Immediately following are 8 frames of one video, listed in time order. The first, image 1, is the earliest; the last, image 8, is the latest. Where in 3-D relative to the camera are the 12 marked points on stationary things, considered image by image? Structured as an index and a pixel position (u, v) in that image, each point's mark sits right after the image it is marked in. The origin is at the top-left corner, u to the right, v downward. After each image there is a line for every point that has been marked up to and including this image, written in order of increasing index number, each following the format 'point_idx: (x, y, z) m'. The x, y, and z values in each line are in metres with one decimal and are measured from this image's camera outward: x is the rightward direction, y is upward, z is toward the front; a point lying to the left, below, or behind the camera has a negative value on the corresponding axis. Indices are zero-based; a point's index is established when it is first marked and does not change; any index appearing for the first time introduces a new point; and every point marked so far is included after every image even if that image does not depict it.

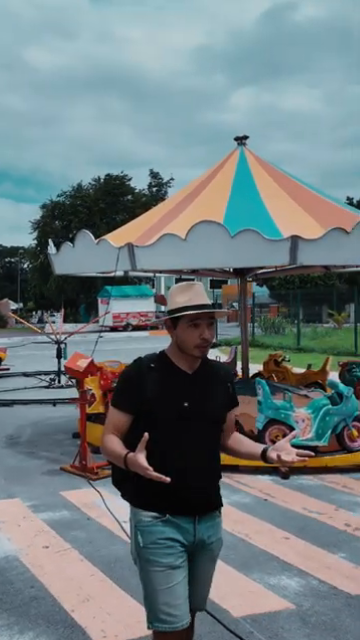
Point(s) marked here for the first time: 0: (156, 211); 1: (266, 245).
0: (-0.3, +1.5, +8.2) m
1: (+0.9, +0.8, +6.2) m
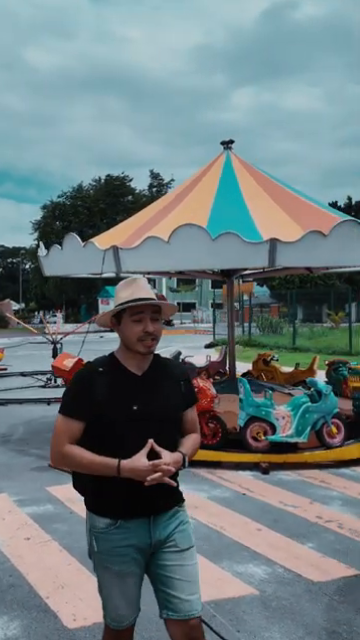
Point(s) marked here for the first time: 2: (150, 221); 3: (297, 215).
0: (-0.4, +1.5, +8.4) m
1: (+0.7, +0.8, +6.4) m
2: (-0.3, +1.3, +7.8) m
3: (+1.4, +1.2, +7.4) m
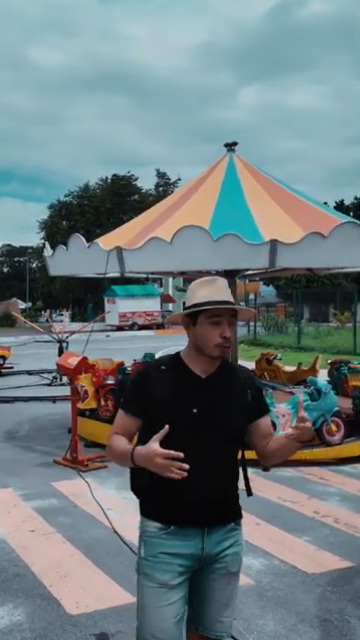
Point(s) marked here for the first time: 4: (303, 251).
0: (-0.4, +1.5, +8.6) m
1: (+0.7, +0.8, +6.6) m
2: (-0.3, +1.3, +7.9) m
3: (+1.4, +1.2, +7.5) m
4: (+1.3, +0.7, +6.5) m
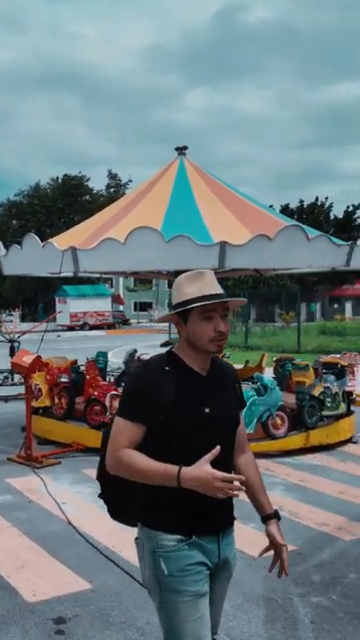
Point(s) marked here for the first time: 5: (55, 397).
0: (-1.1, +1.5, +8.7) m
1: (+0.2, +0.8, +6.8) m
2: (-0.9, +1.3, +8.1) m
3: (+0.8, +1.2, +7.8) m
4: (+0.8, +0.7, +6.8) m
5: (-1.6, -1.0, +8.0) m
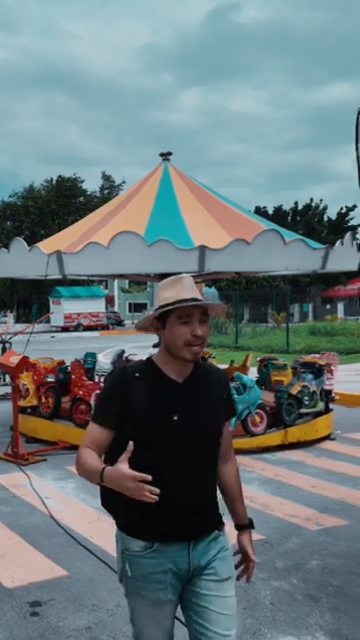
0: (-1.3, +1.5, +9.0) m
1: (0.0, +0.8, +7.0) m
2: (-1.1, +1.3, +8.3) m
3: (+0.6, +1.2, +8.1) m
4: (+0.6, +0.7, +7.1) m
5: (-1.8, -1.0, +8.2) m
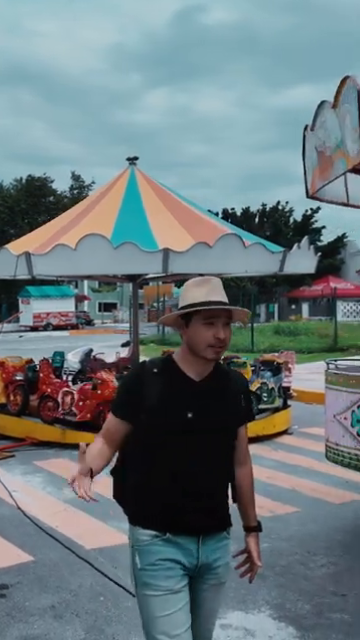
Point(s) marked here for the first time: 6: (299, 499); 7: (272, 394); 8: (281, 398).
0: (-1.8, +1.5, +9.2) m
1: (-0.4, +0.8, +7.3) m
2: (-1.6, +1.3, +8.5) m
3: (+0.1, +1.2, +8.4) m
4: (+0.1, +0.7, +7.4) m
5: (-2.3, -1.0, +8.4) m
6: (+1.1, -1.6, +5.7) m
7: (+1.2, -0.9, +8.0) m
8: (+1.3, -1.0, +8.2) m
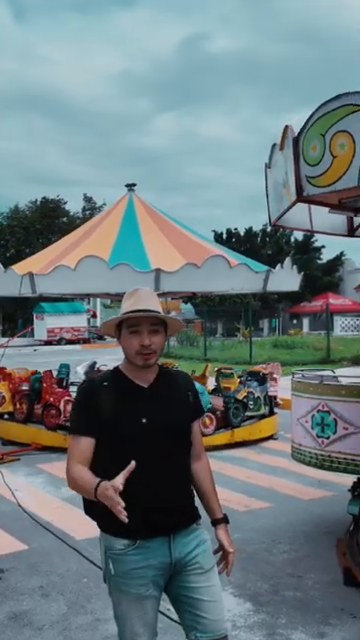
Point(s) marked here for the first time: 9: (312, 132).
0: (-1.9, +1.2, +9.9) m
1: (-0.6, +0.6, +8.0) m
2: (-1.7, +1.0, +9.2) m
3: (0.0, +1.0, +9.0) m
4: (0.0, +0.5, +8.0) m
5: (-2.4, -1.2, +9.1) m
6: (+0.9, -1.8, +6.3) m
7: (+1.1, -1.1, +8.6) m
8: (+1.2, -1.2, +8.8) m
9: (+0.7, +1.0, +3.5) m
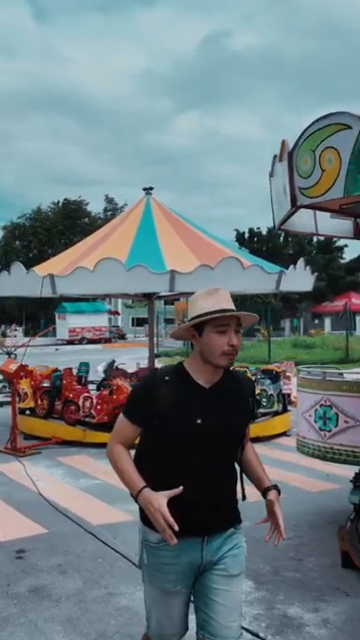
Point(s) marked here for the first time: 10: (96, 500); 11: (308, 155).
0: (-1.6, +1.2, +10.2) m
1: (-0.4, +0.6, +8.3) m
2: (-1.4, +1.1, +9.6) m
3: (+0.3, +1.0, +9.4) m
4: (+0.2, +0.5, +8.3) m
5: (-2.2, -1.2, +9.5) m
6: (+1.1, -1.8, +6.6) m
7: (+1.3, -1.1, +8.9) m
8: (+1.4, -1.2, +9.0) m
9: (+0.8, +1.0, +3.7) m
10: (-0.9, -1.8, +6.4) m
11: (+0.8, +1.0, +3.7) m
